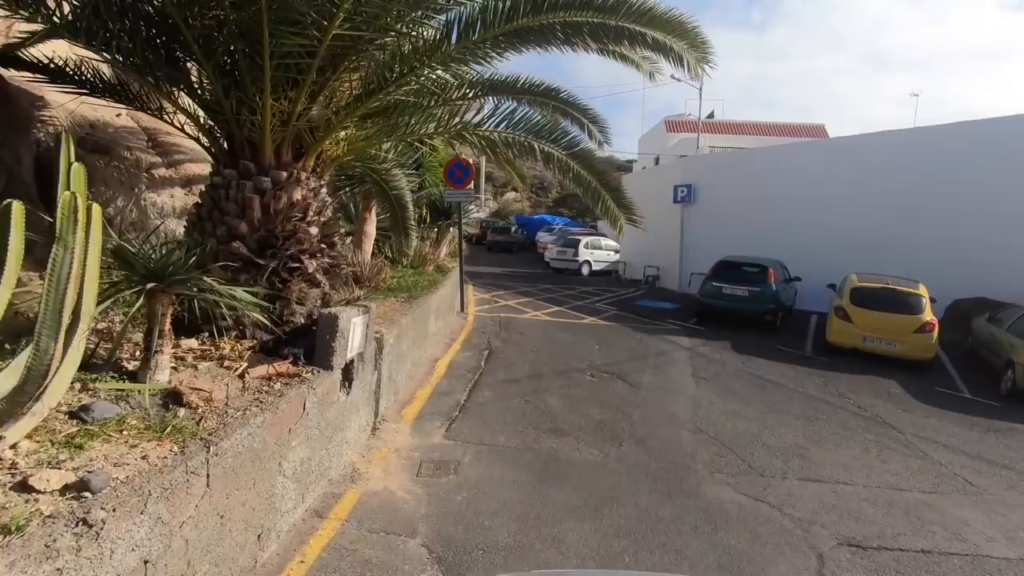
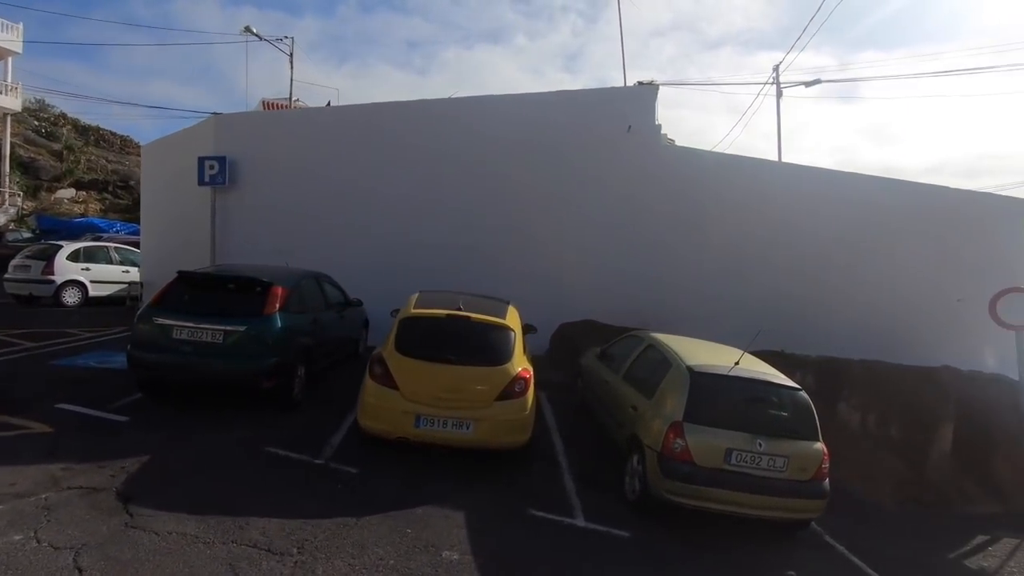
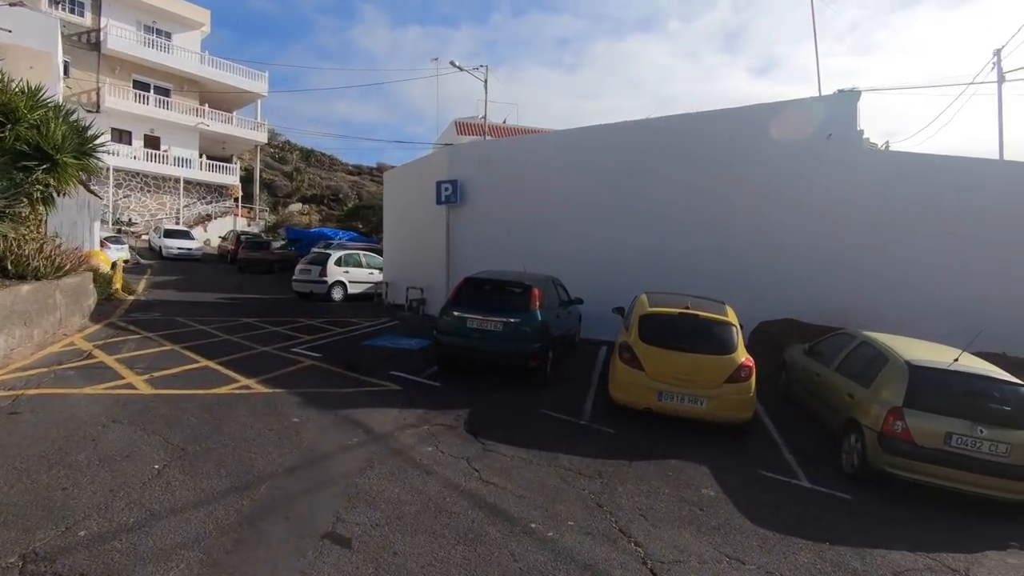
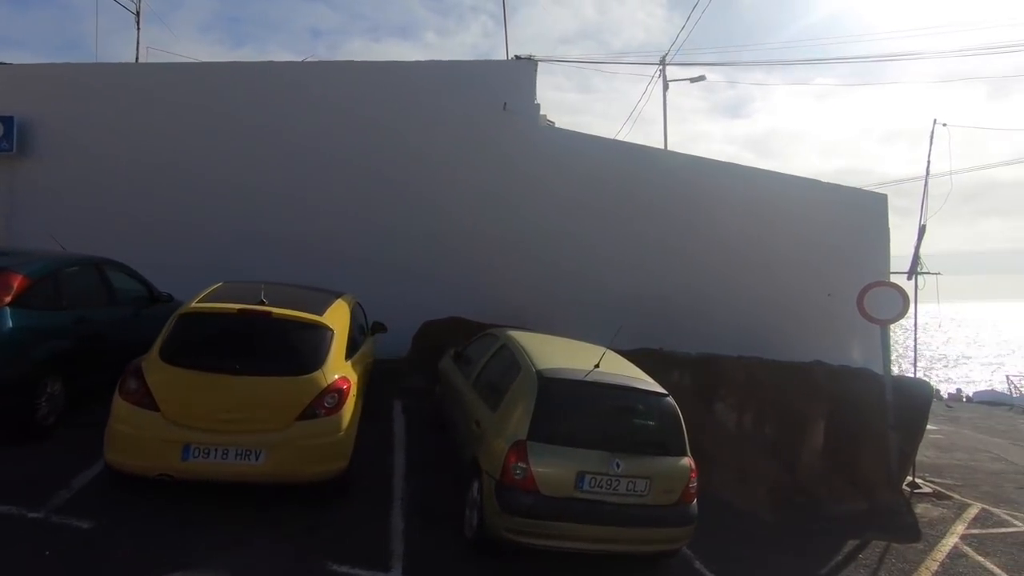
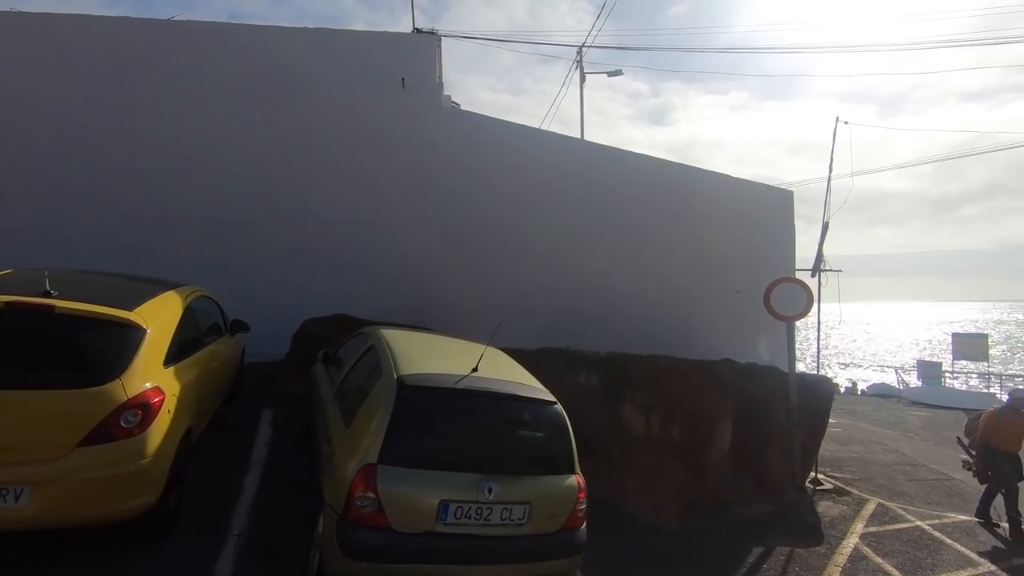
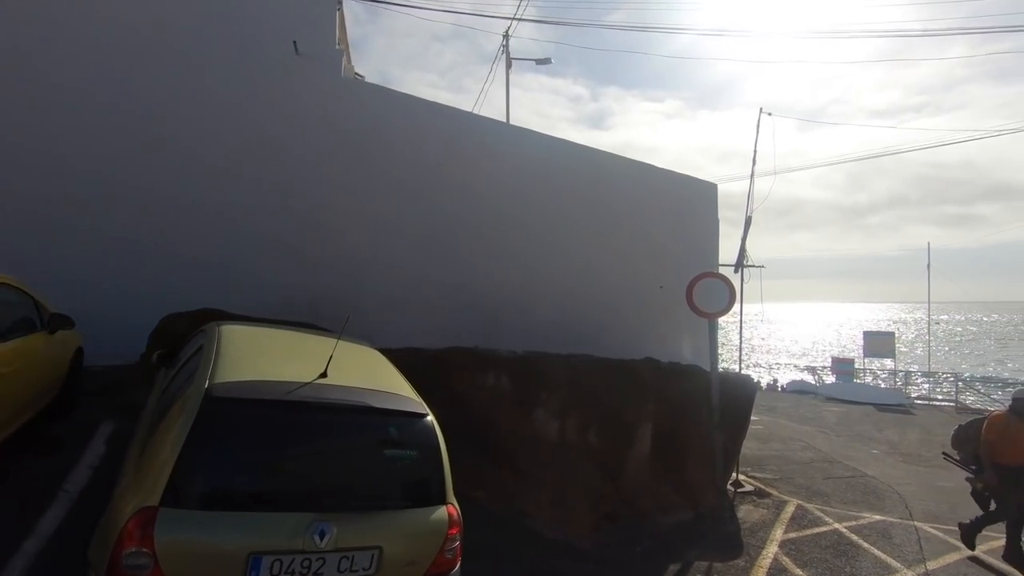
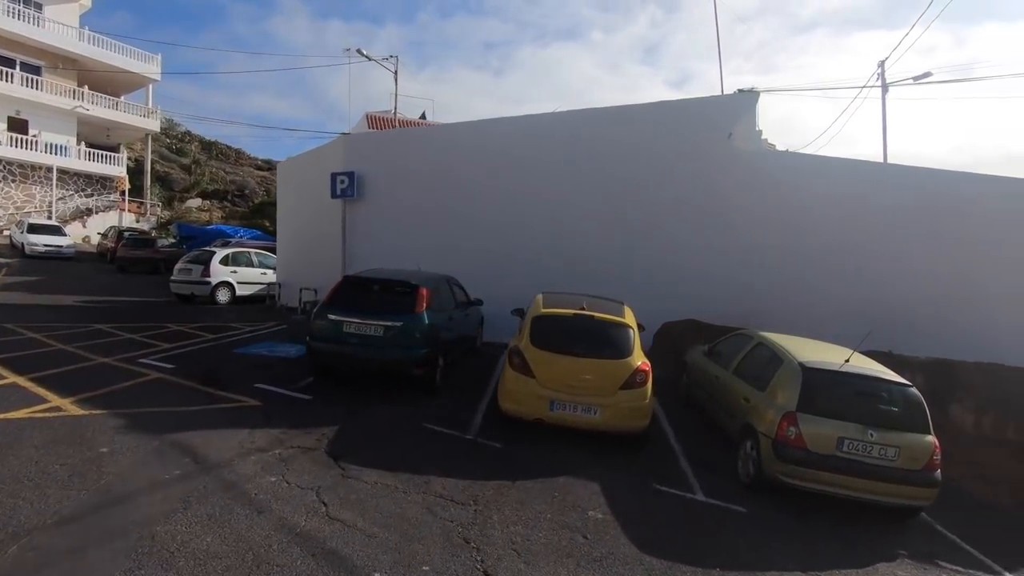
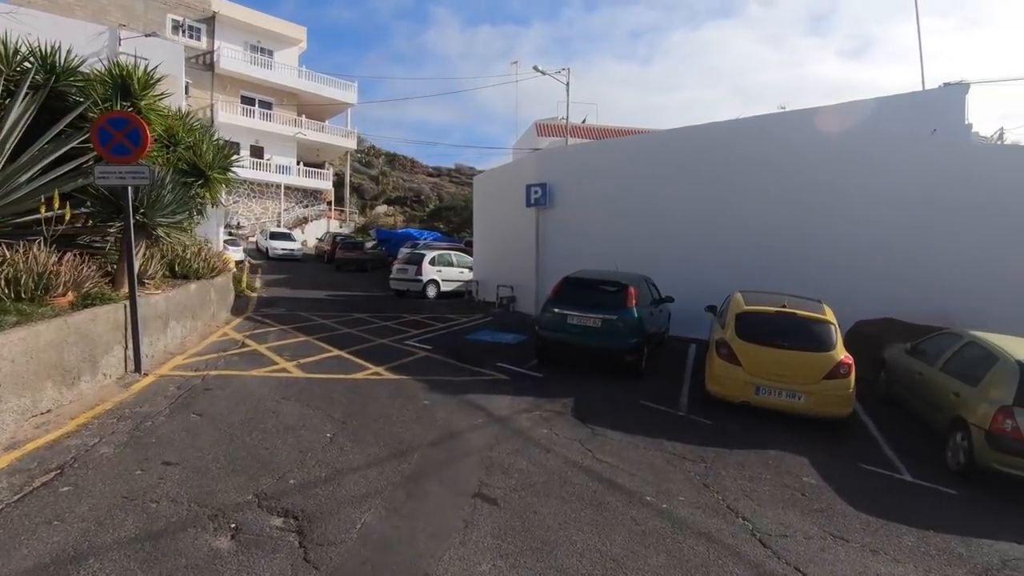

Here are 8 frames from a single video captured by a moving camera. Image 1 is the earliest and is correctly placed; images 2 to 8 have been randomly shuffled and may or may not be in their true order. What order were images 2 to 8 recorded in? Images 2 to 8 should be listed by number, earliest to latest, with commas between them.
8, 3, 7, 2, 4, 5, 6
